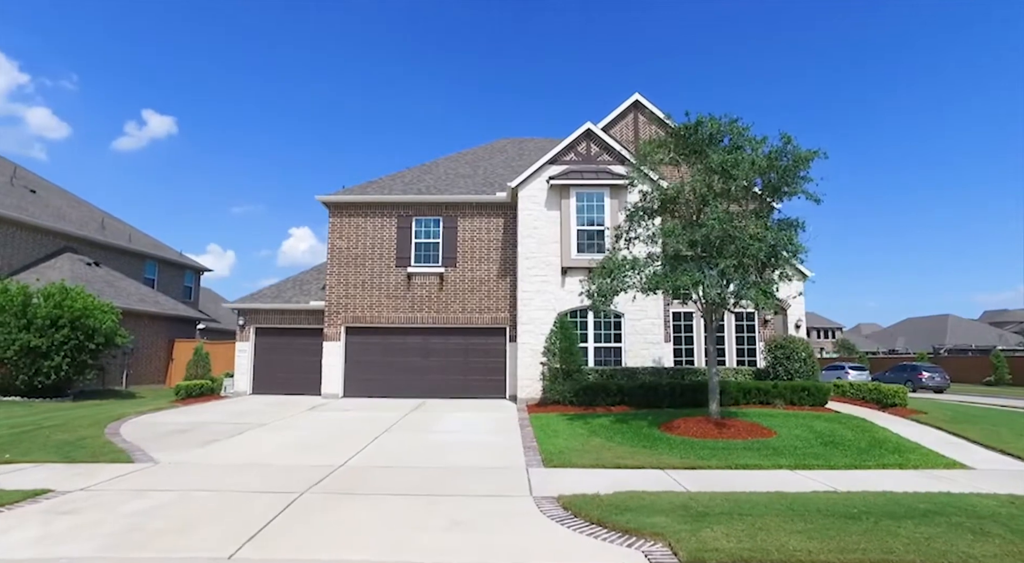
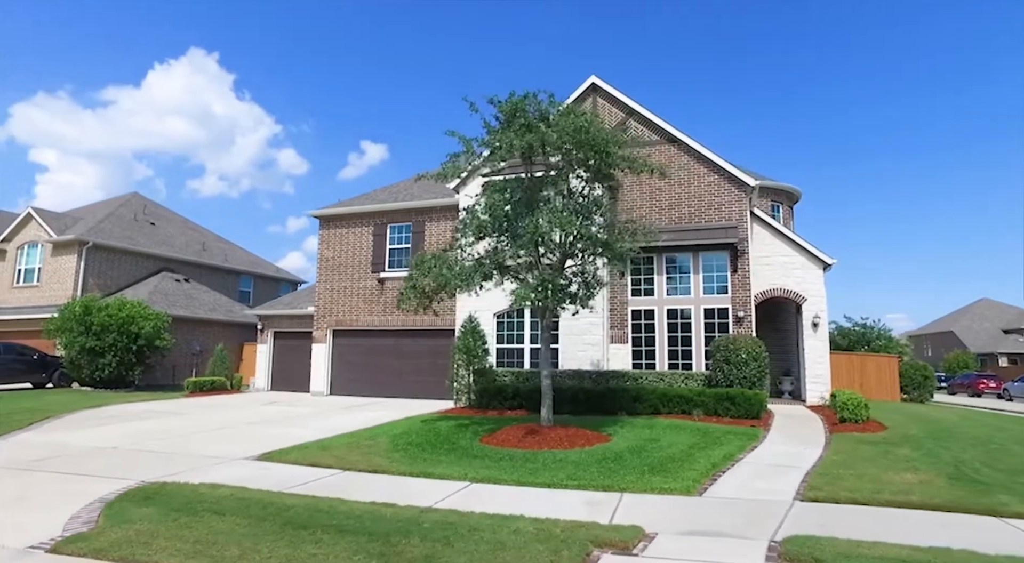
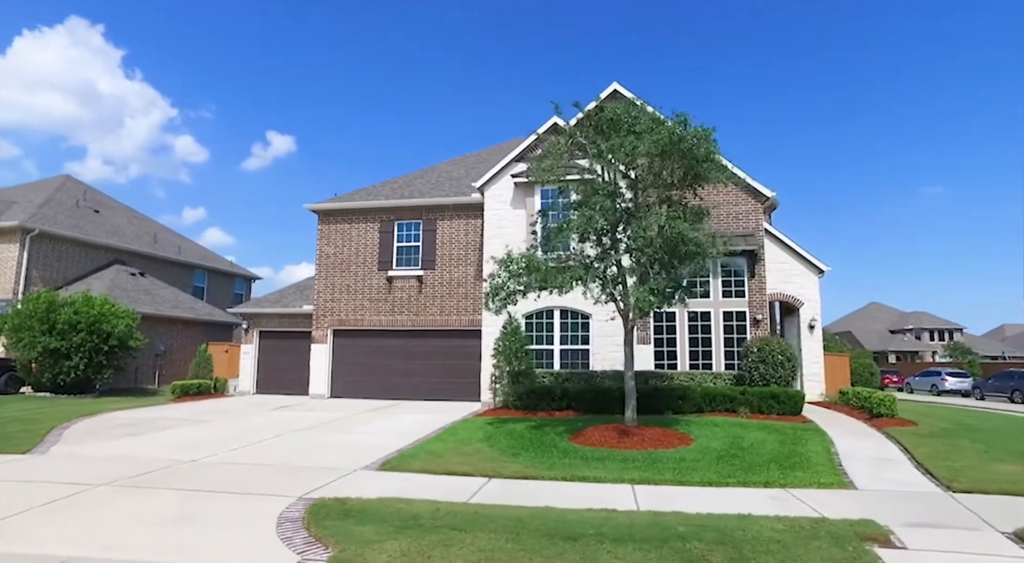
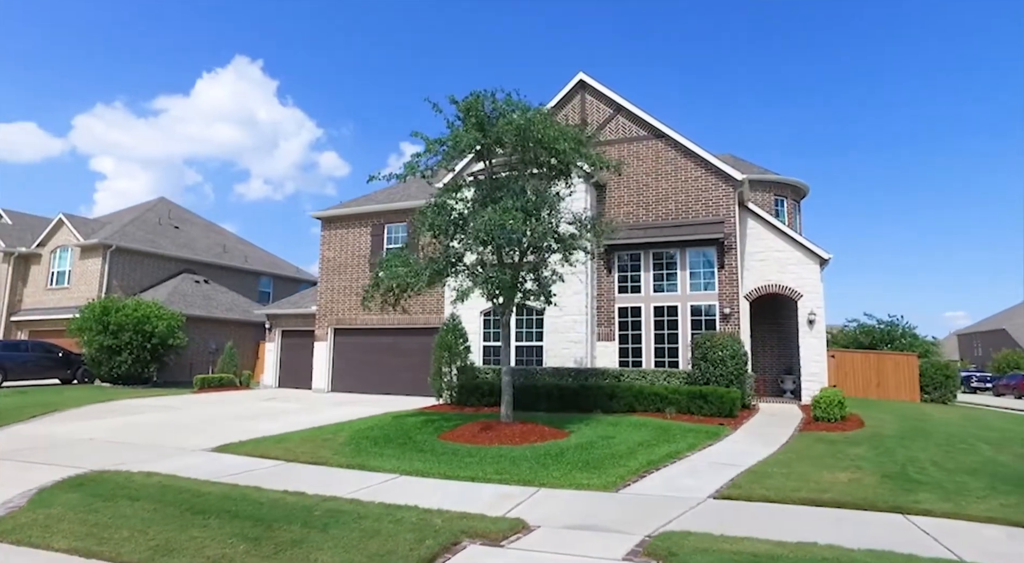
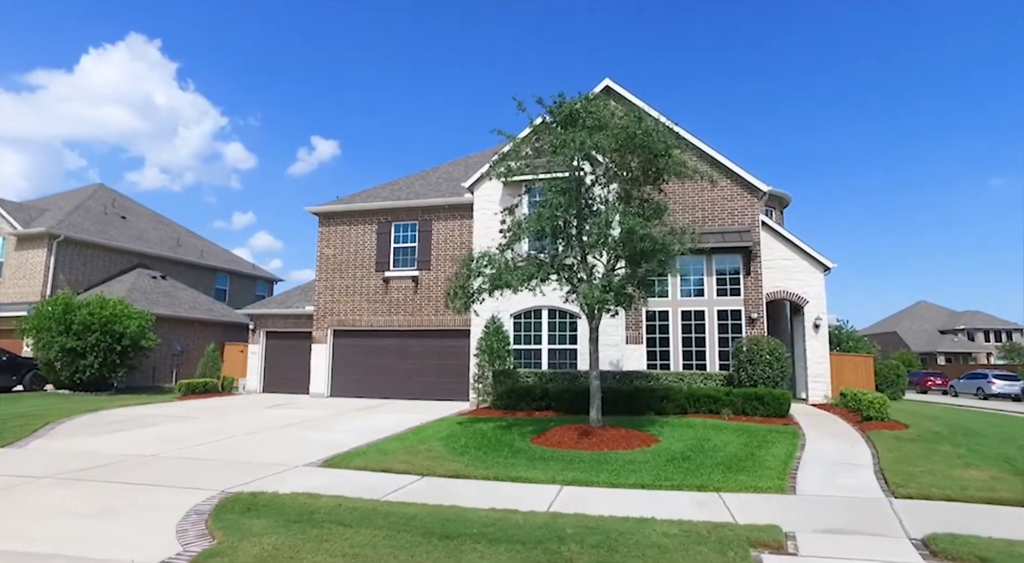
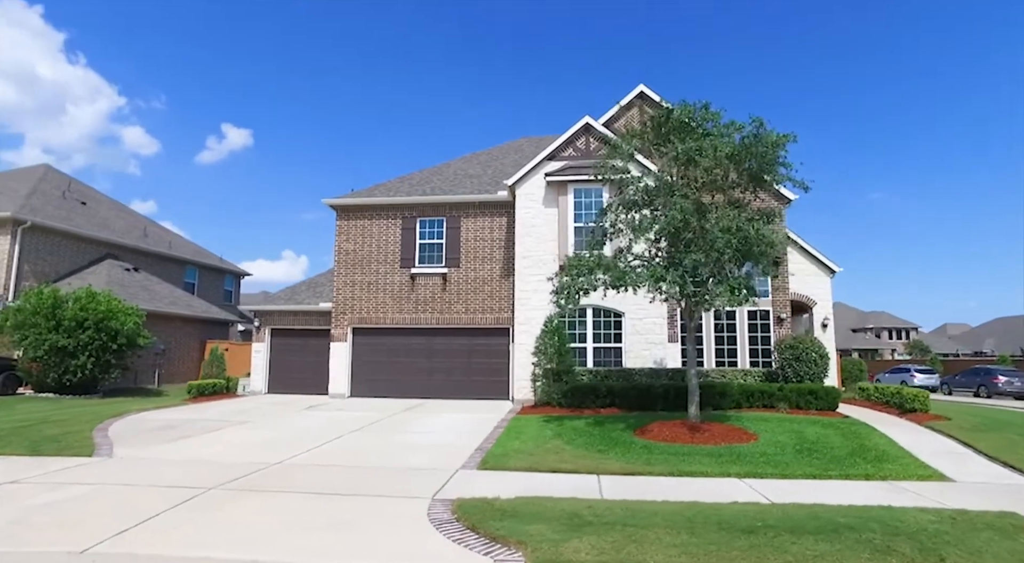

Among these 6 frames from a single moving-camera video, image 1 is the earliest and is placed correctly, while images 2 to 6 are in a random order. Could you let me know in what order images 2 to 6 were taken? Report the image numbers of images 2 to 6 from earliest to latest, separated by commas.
6, 3, 5, 2, 4
